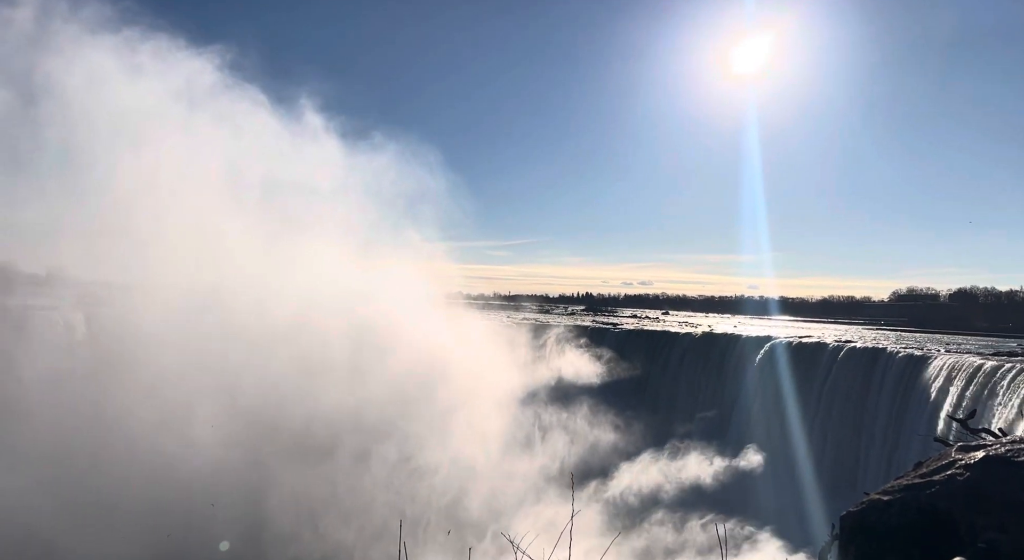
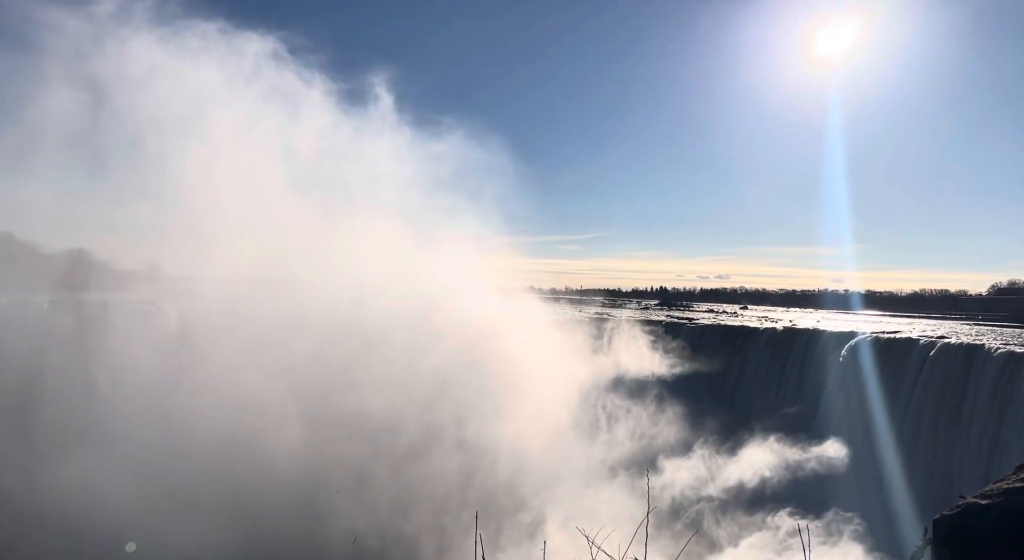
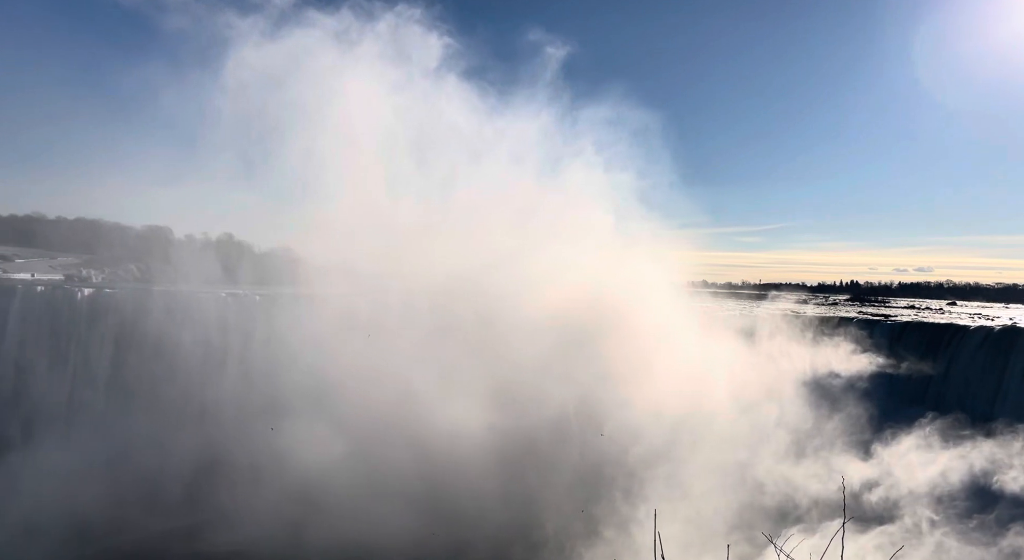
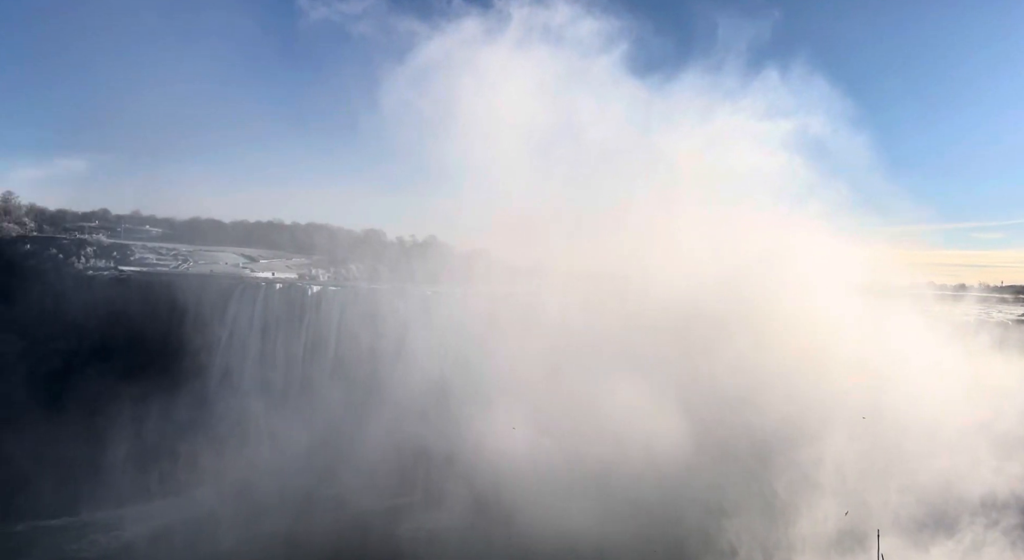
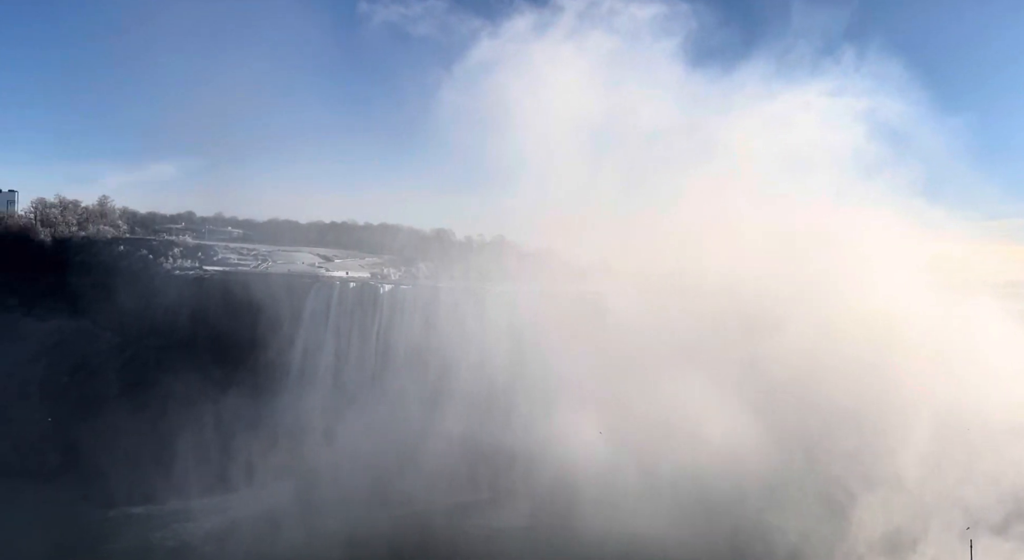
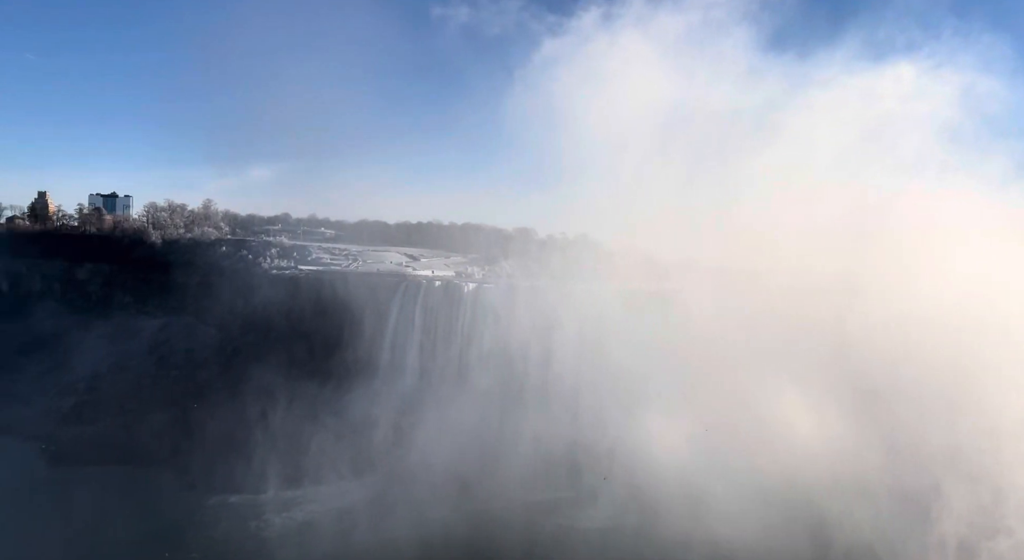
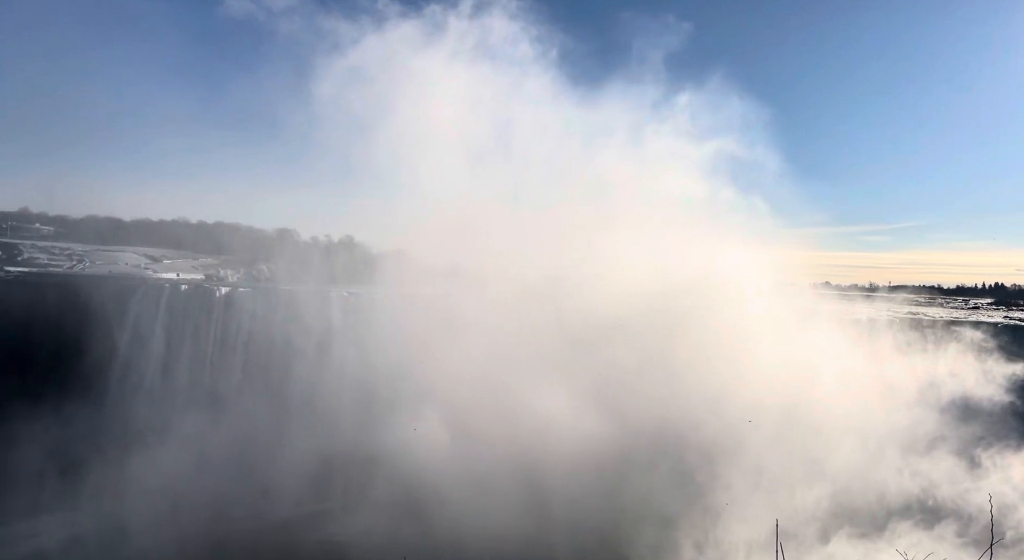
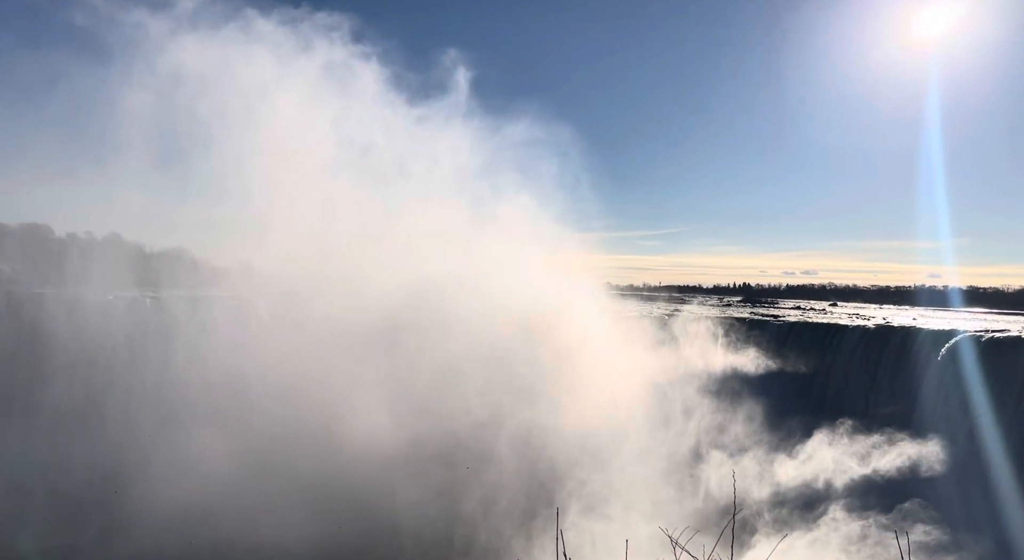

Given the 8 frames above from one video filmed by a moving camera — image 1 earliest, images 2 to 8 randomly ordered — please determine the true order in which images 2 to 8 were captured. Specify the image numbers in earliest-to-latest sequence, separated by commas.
2, 8, 3, 7, 4, 5, 6
